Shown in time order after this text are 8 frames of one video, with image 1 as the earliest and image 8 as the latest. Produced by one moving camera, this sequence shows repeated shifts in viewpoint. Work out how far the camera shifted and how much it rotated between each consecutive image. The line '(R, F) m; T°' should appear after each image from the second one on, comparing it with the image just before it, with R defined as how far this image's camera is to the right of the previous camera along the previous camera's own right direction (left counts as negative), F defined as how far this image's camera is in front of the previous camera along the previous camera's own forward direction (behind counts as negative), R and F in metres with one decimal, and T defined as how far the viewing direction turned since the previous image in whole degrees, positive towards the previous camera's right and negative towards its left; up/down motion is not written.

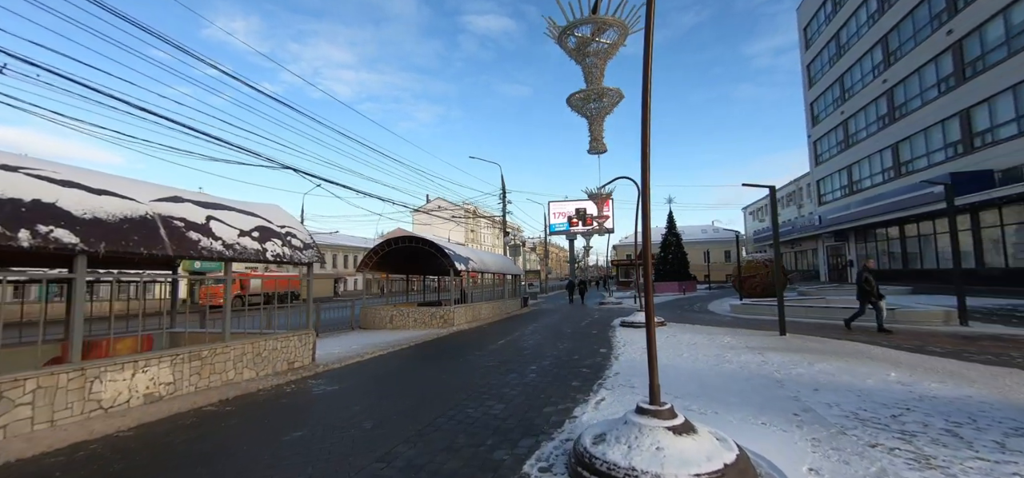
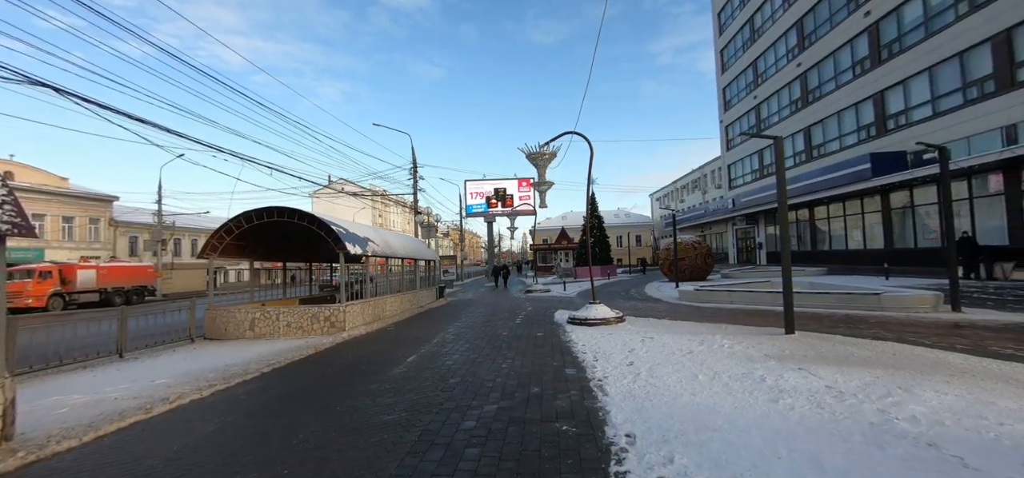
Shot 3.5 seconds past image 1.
(-0.1, +3.5) m; +12°
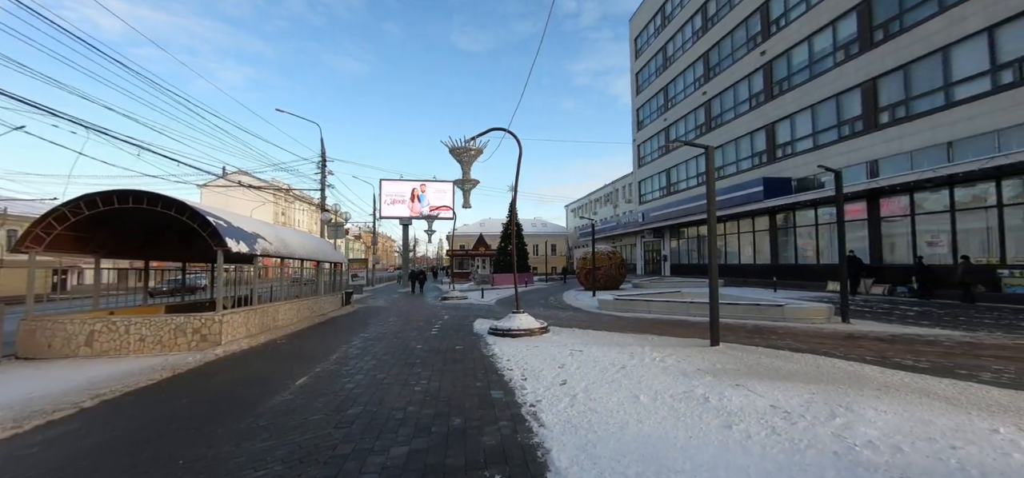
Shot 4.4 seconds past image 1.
(-0.1, +0.9) m; +11°
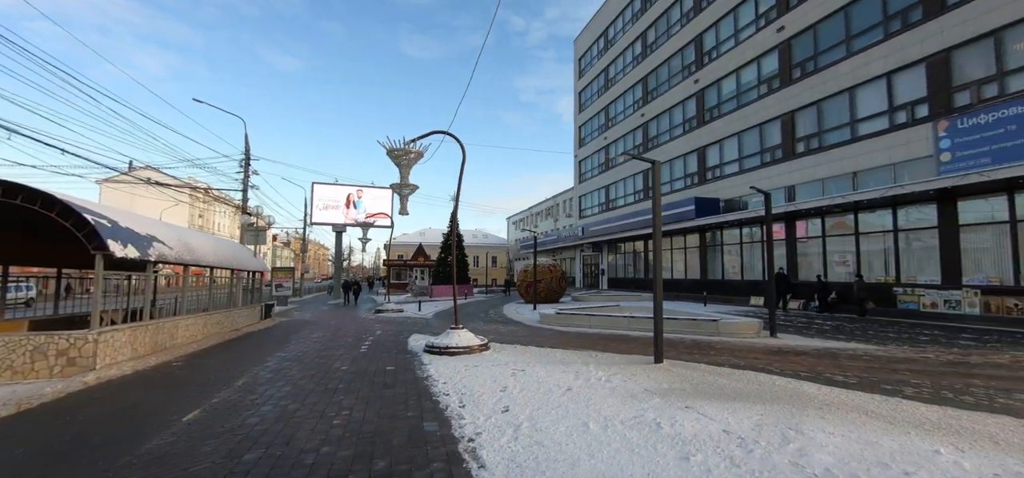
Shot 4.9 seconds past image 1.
(0.0, +0.5) m; +8°
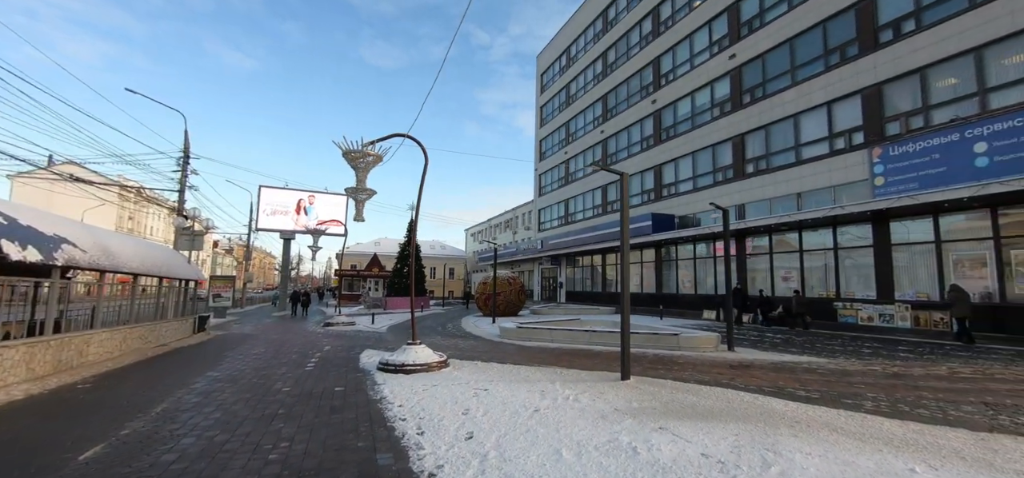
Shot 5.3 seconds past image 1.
(-0.1, +0.4) m; +6°
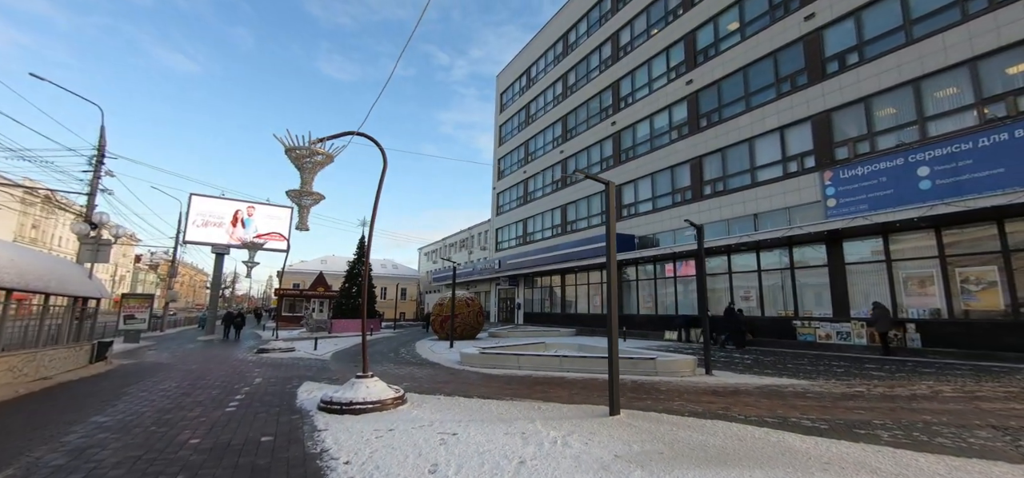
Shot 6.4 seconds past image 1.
(-0.3, +1.0) m; +6°
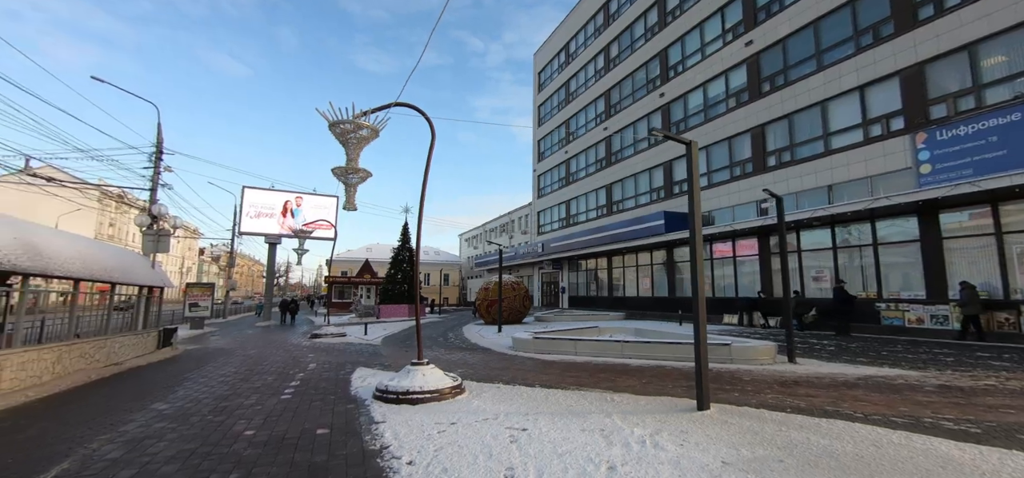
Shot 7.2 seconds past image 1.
(-0.4, +0.7) m; -5°
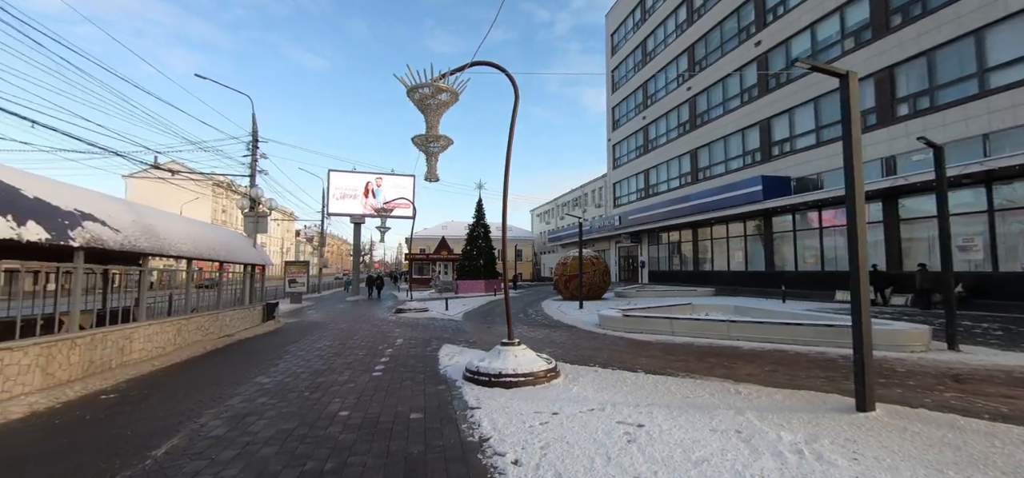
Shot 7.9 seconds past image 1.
(-0.4, +0.6) m; -10°
